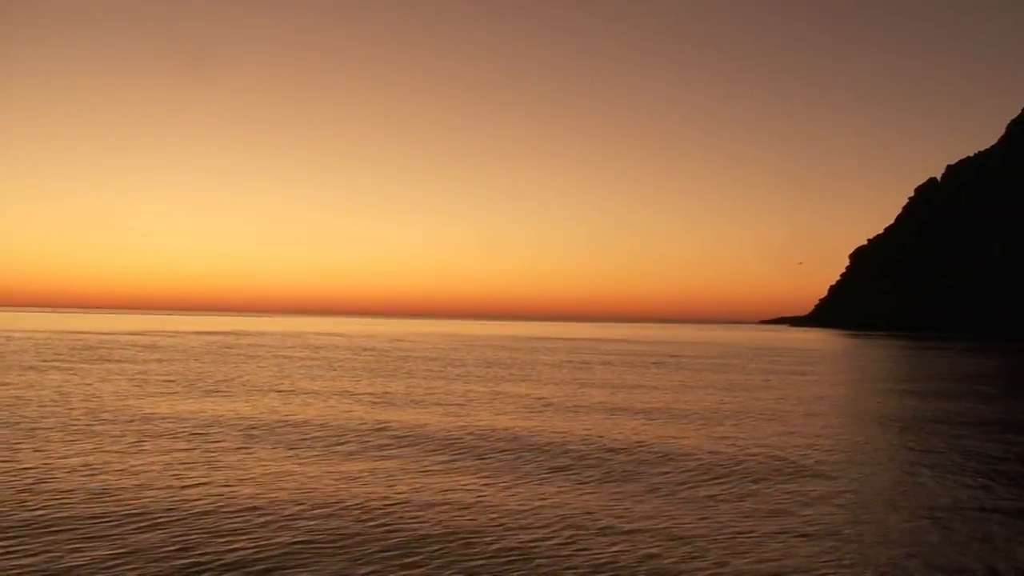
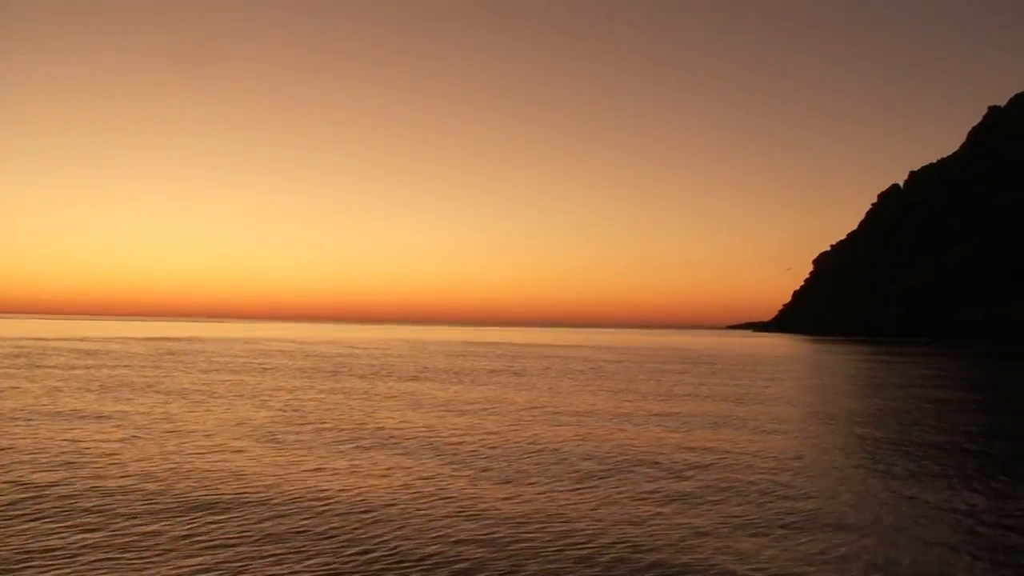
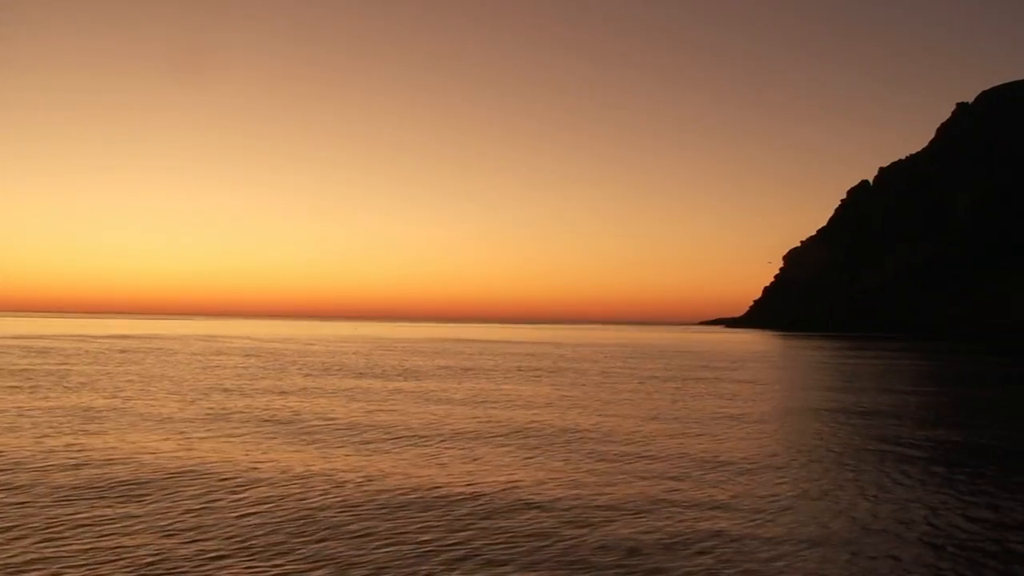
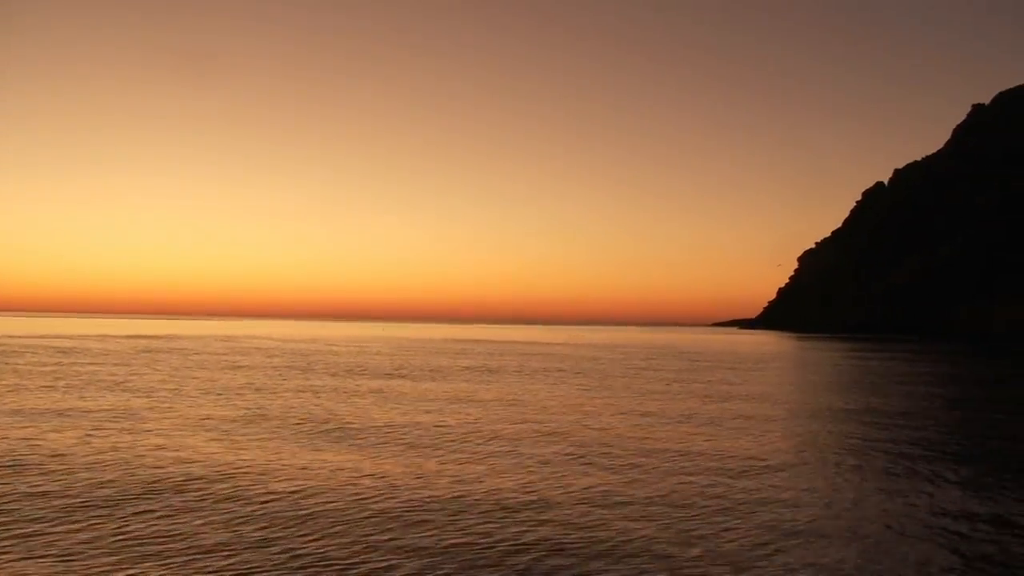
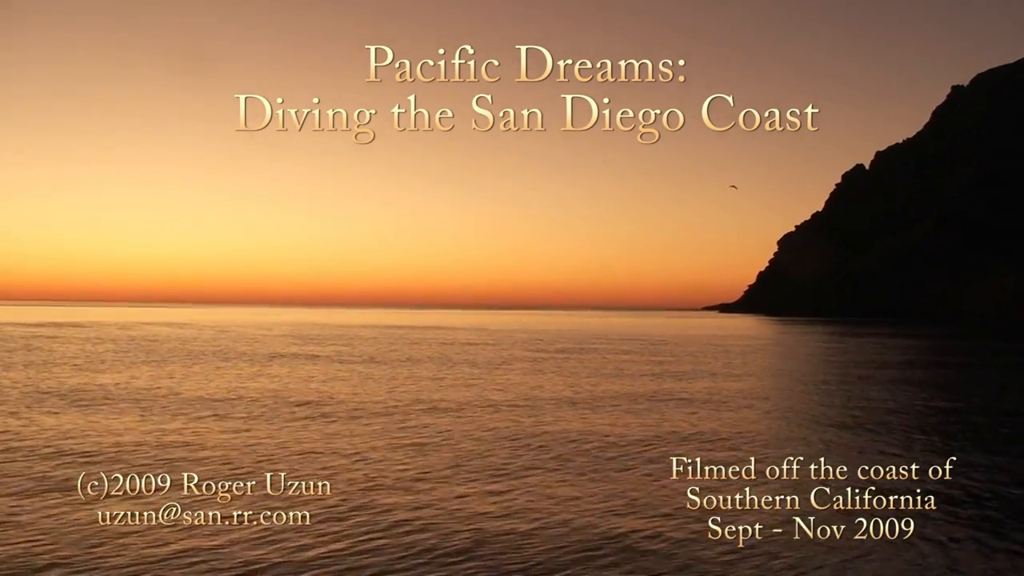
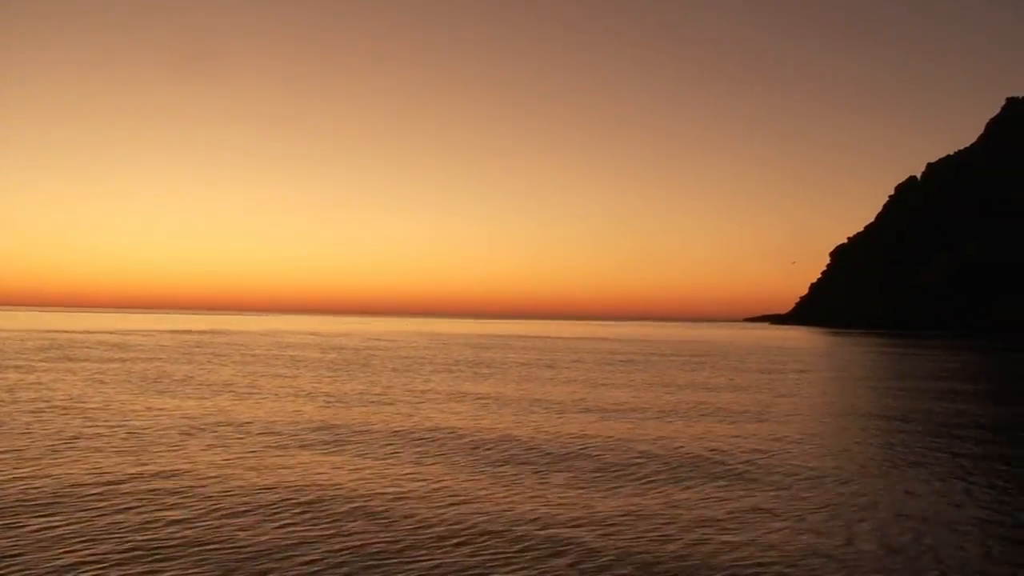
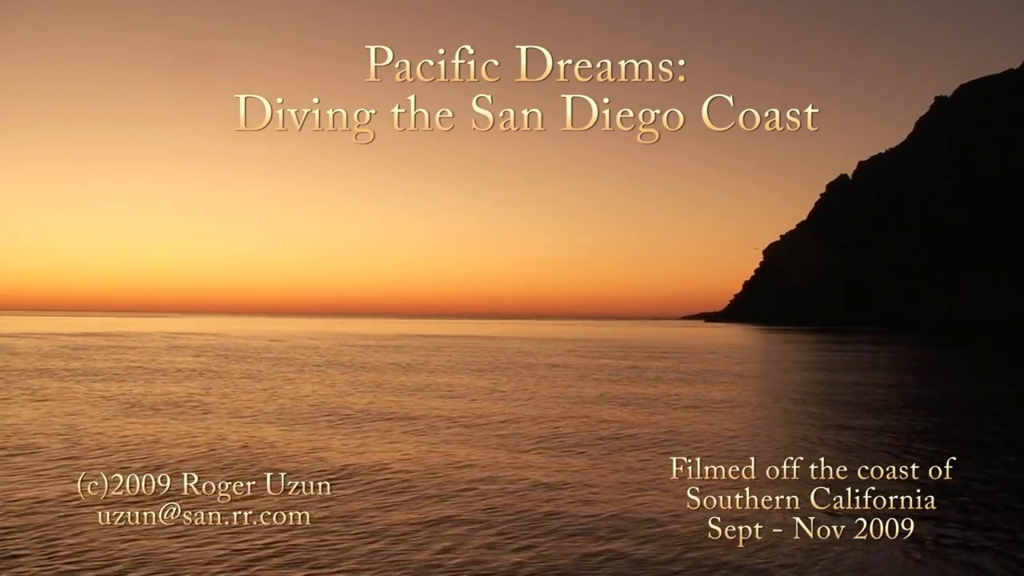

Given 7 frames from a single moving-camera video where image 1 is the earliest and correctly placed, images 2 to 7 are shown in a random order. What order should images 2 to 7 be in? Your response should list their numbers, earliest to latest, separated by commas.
6, 2, 4, 3, 7, 5
